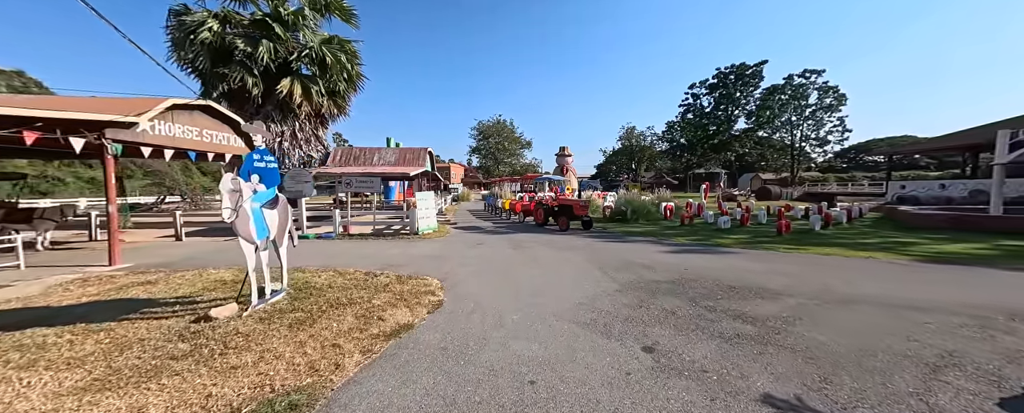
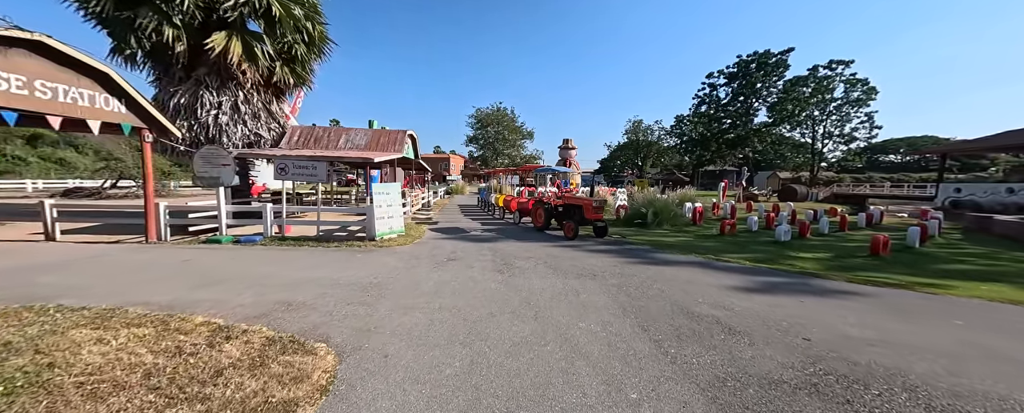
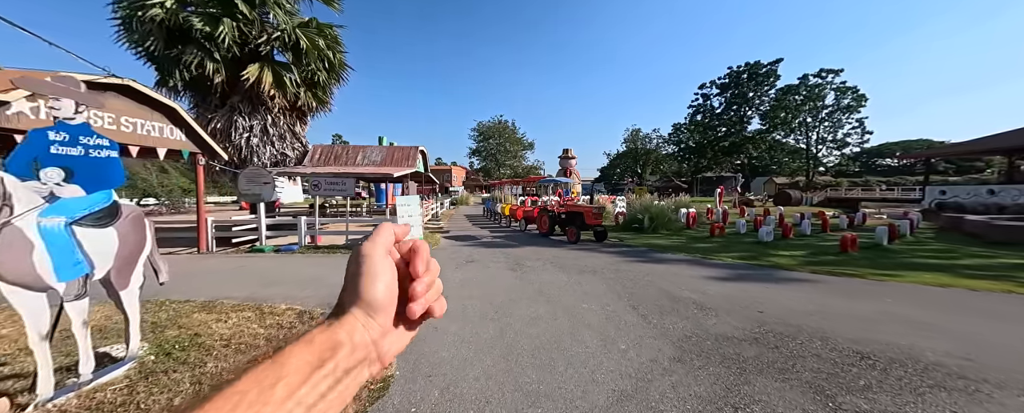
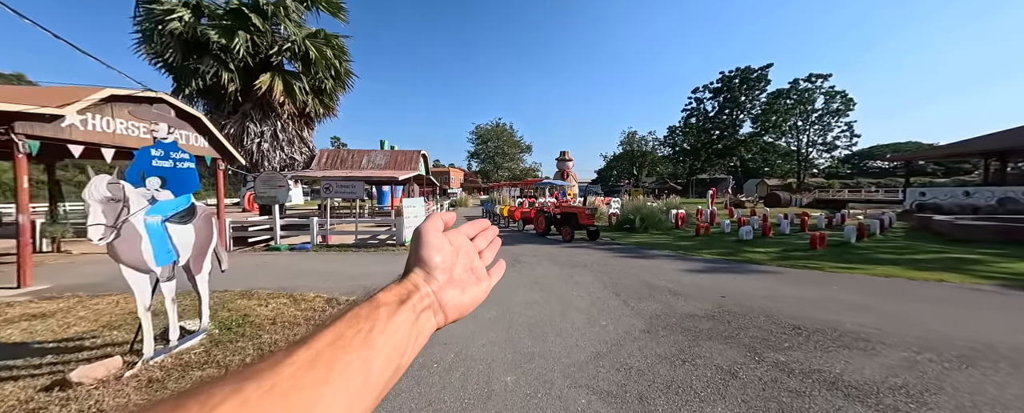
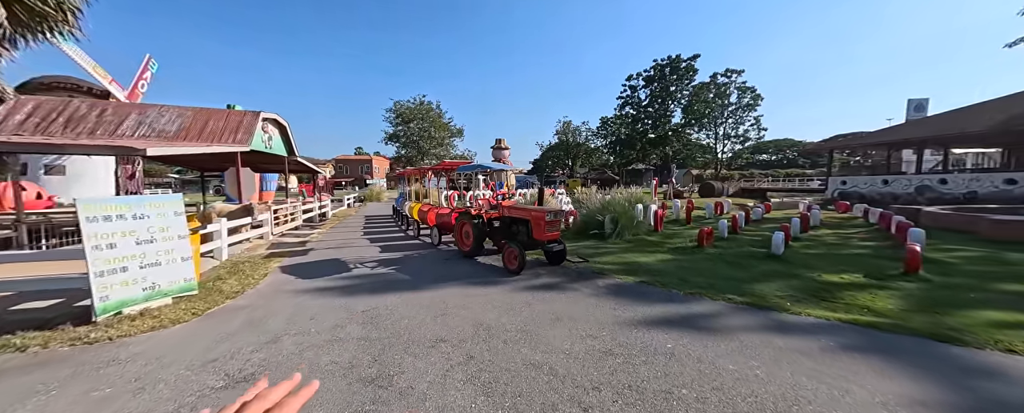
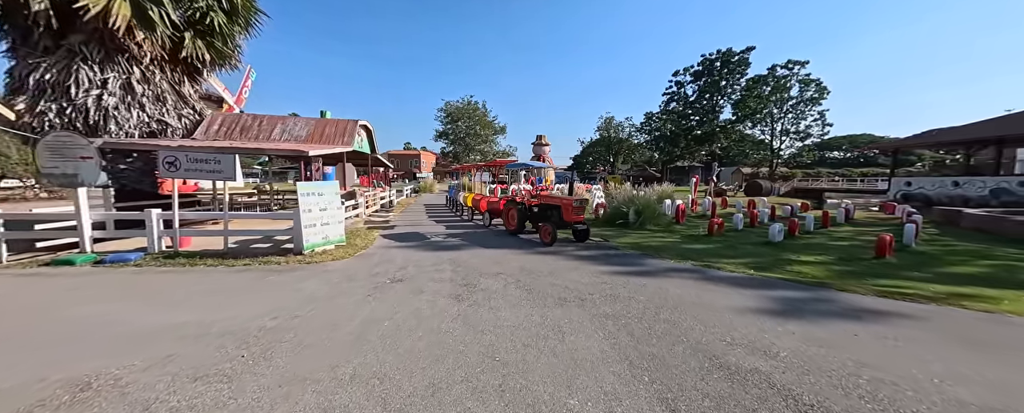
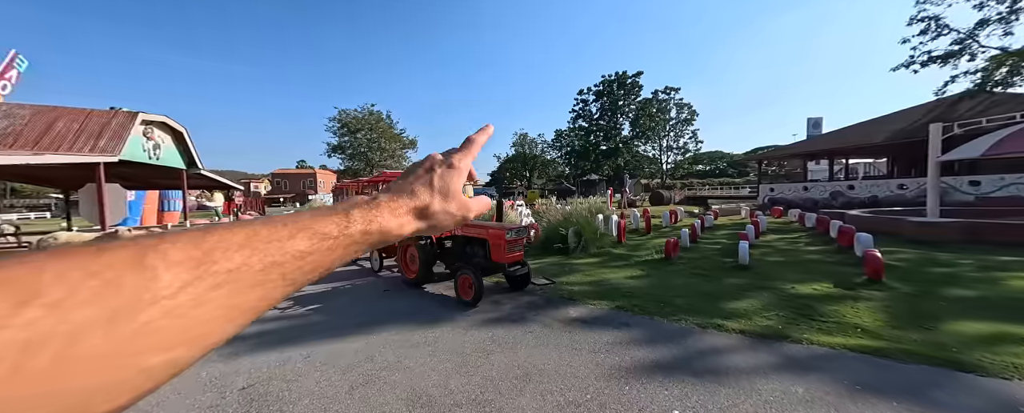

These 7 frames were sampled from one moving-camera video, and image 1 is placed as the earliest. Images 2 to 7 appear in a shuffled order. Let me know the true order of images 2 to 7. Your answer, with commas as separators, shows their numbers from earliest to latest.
4, 3, 2, 6, 5, 7
